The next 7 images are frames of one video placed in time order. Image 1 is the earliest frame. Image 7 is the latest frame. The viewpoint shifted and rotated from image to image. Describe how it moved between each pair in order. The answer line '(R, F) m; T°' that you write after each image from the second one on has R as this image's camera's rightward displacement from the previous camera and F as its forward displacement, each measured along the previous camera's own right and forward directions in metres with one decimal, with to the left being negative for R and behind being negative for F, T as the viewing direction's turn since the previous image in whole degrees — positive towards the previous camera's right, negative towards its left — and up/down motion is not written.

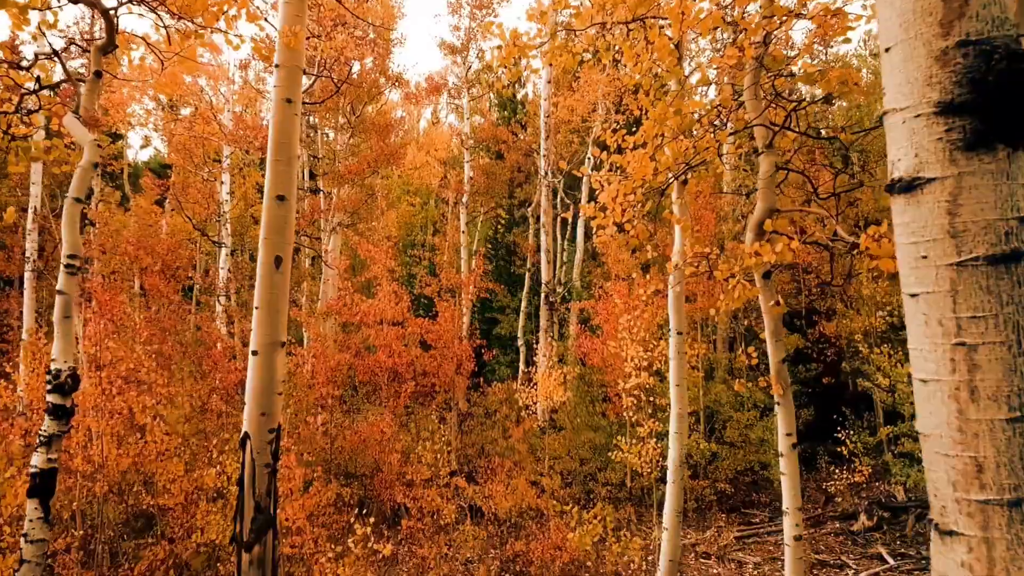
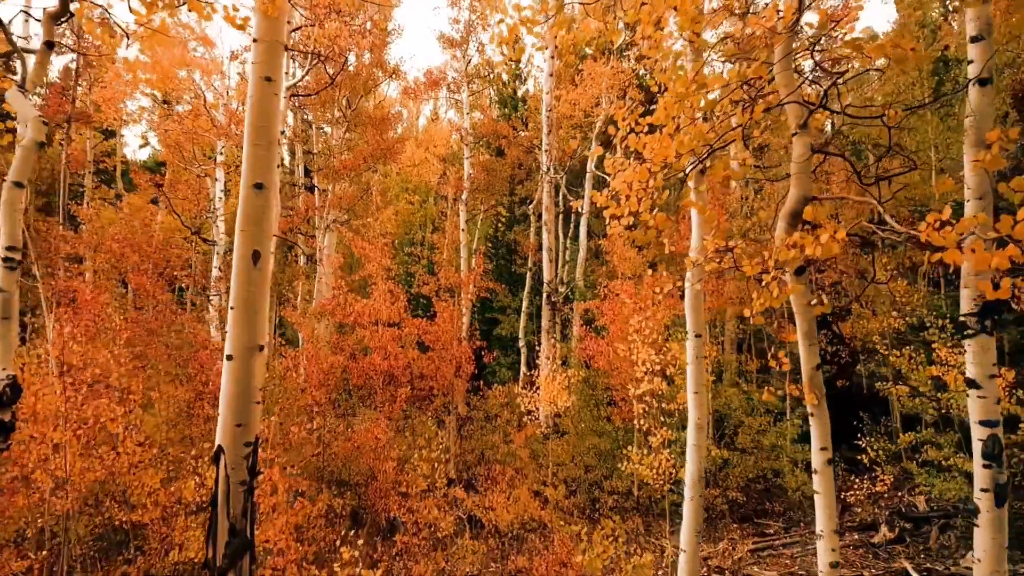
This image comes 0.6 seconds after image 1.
(0.0, +0.5) m; 0°
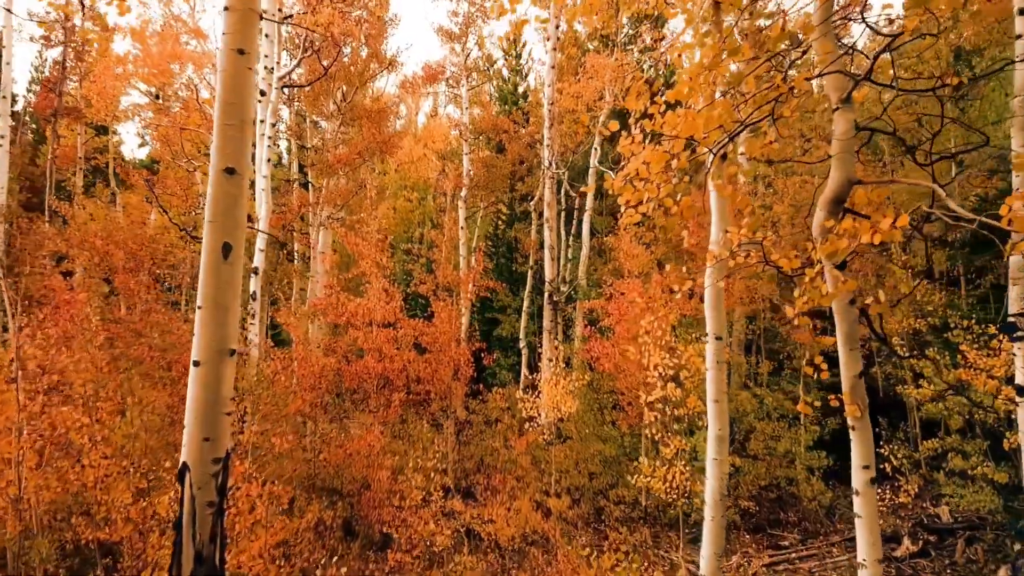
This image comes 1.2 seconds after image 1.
(0.0, +0.5) m; 0°
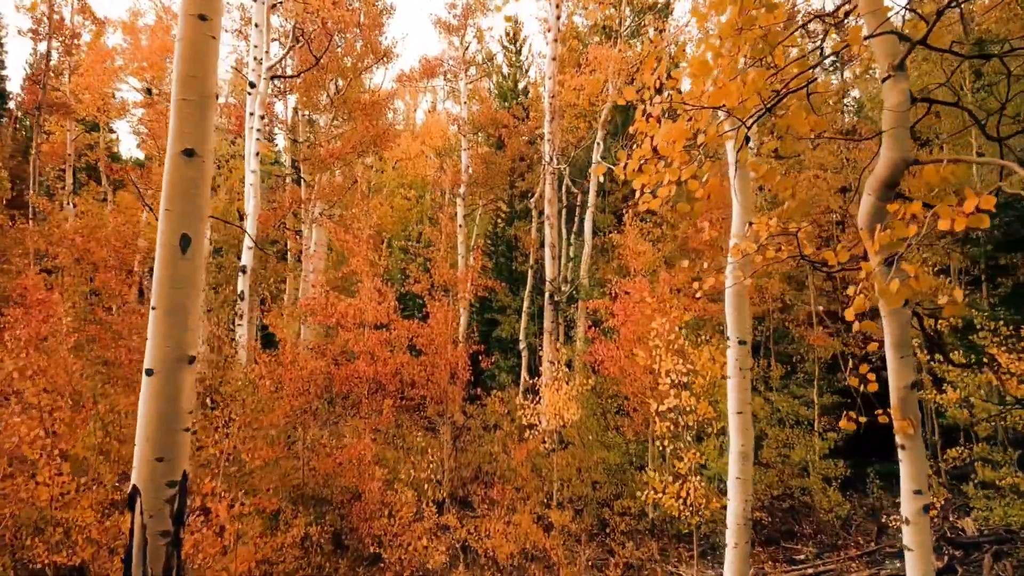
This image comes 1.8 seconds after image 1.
(0.0, +0.5) m; 0°
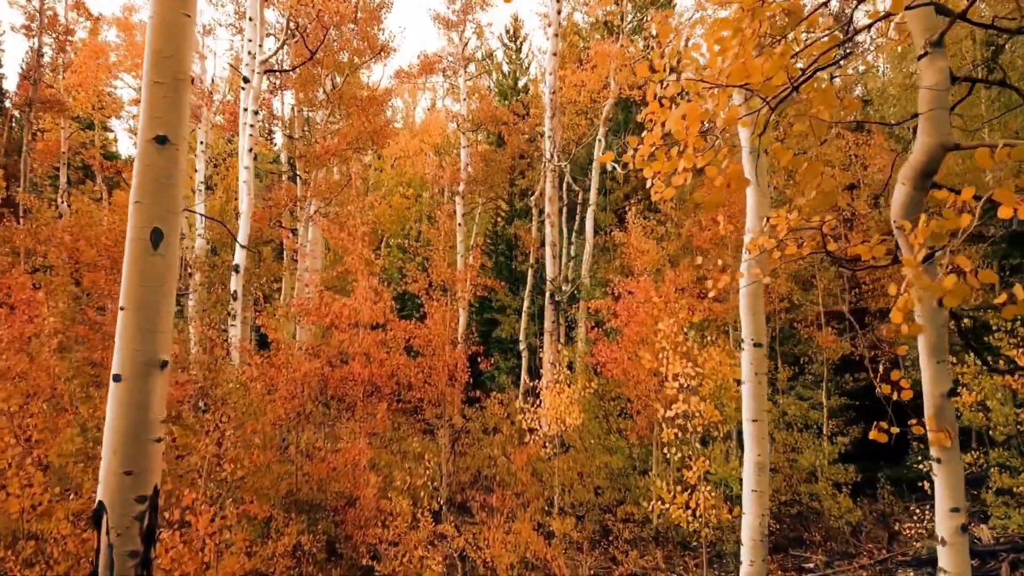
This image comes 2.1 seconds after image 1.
(0.0, +0.3) m; 0°
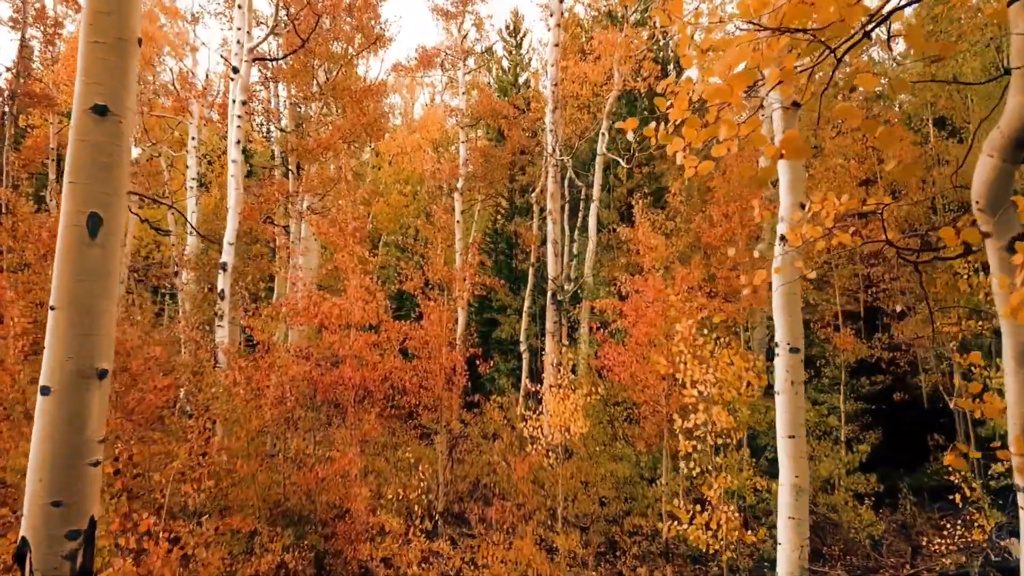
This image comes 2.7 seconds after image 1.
(0.0, +0.5) m; 0°
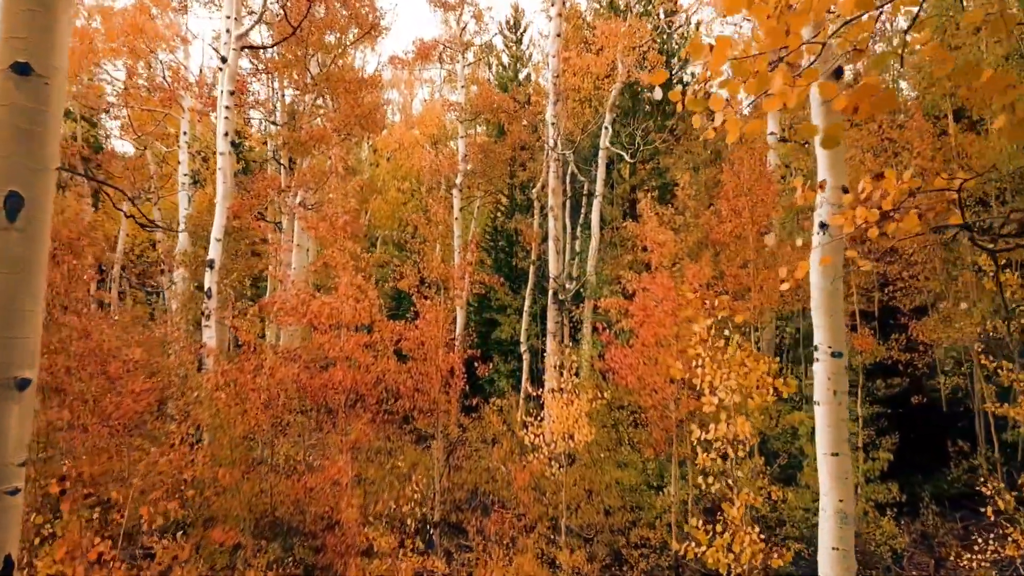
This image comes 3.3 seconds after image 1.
(0.0, +0.5) m; 0°
